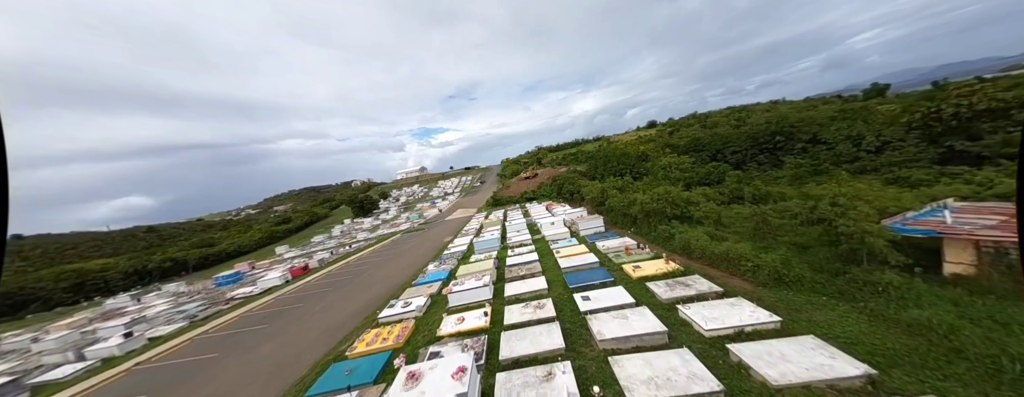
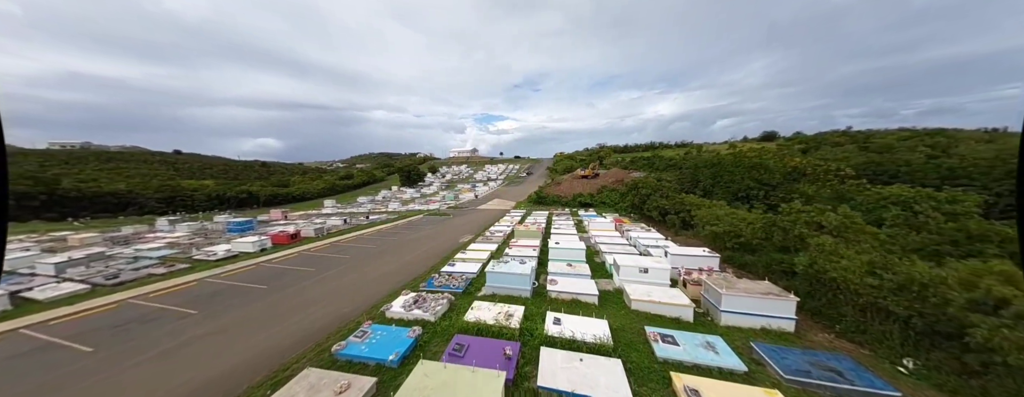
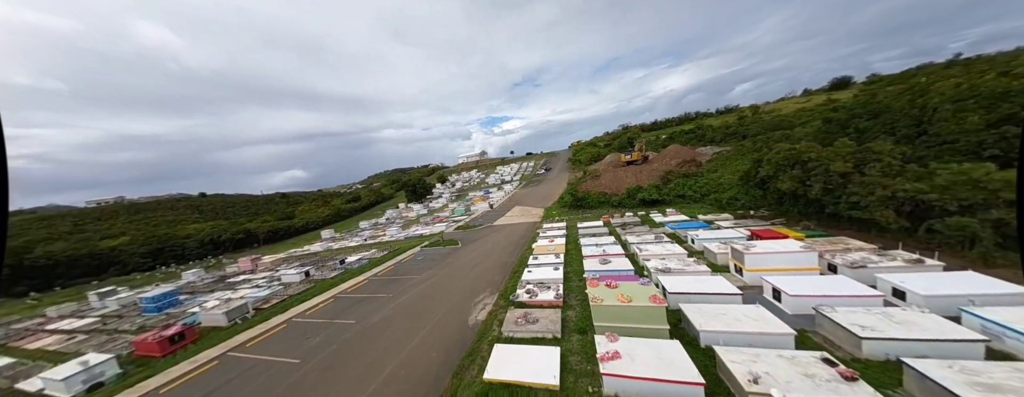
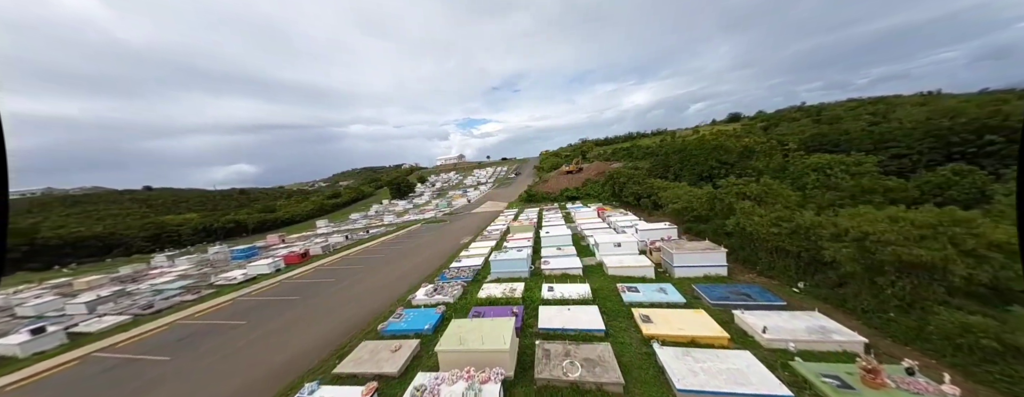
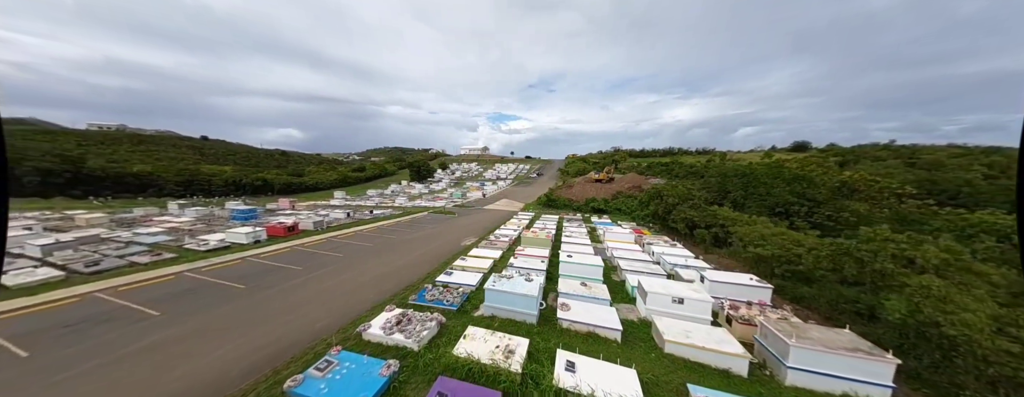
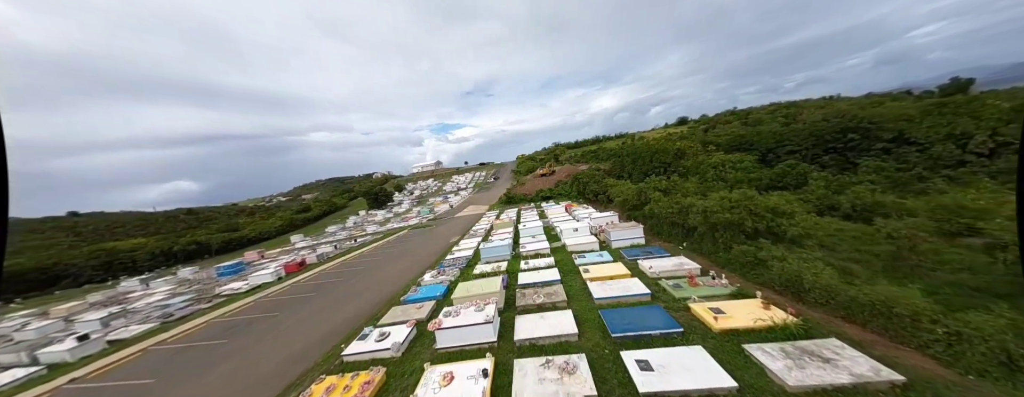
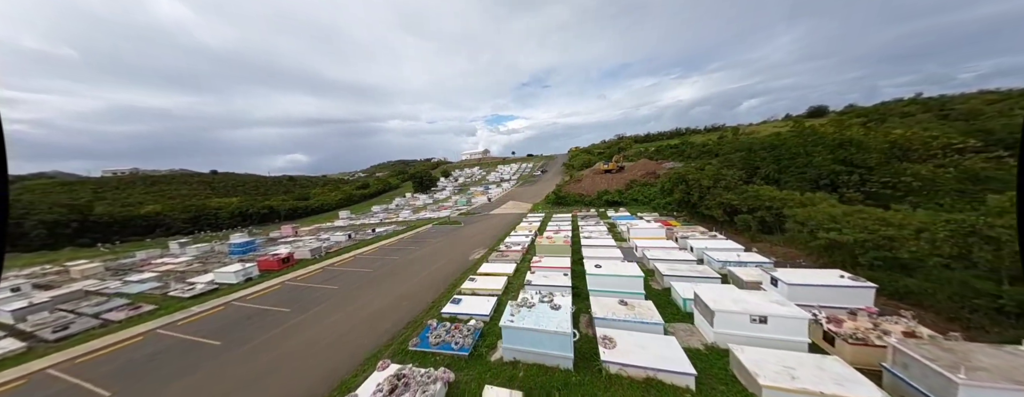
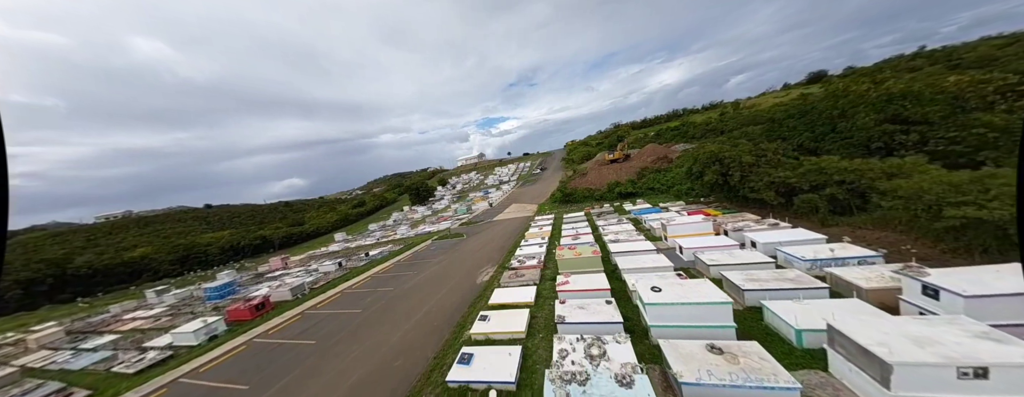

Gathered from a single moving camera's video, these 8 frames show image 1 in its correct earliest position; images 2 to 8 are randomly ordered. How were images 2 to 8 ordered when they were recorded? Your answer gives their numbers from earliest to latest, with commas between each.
6, 4, 2, 5, 7, 8, 3
